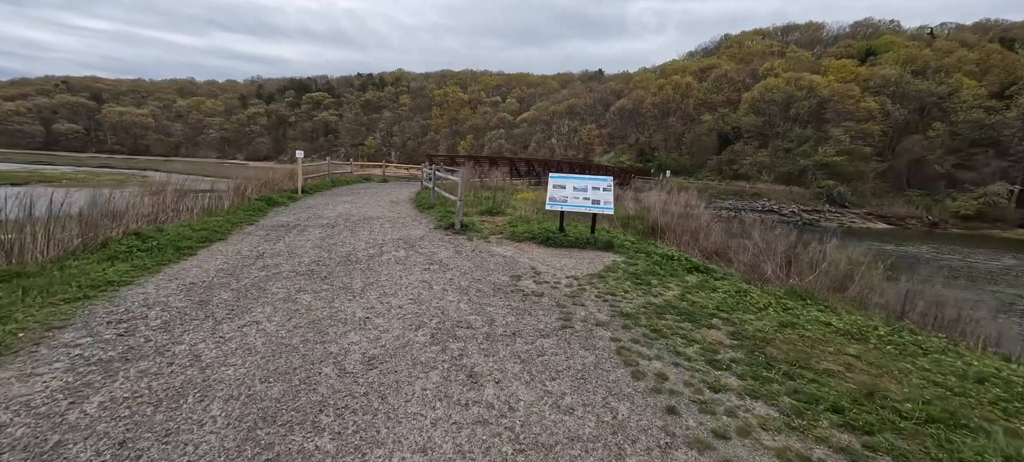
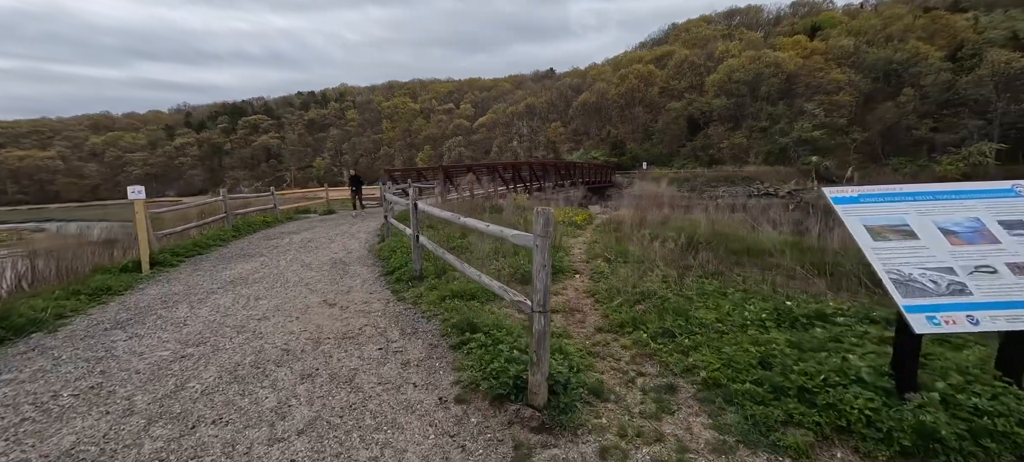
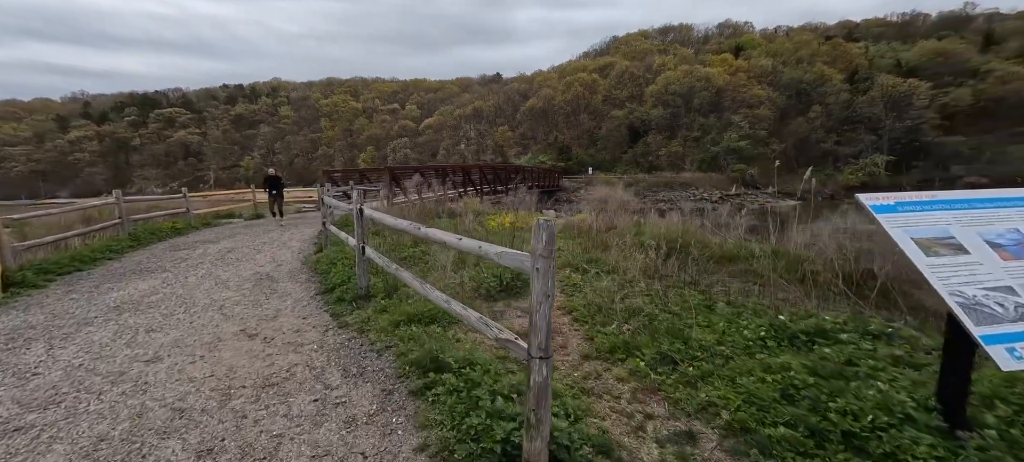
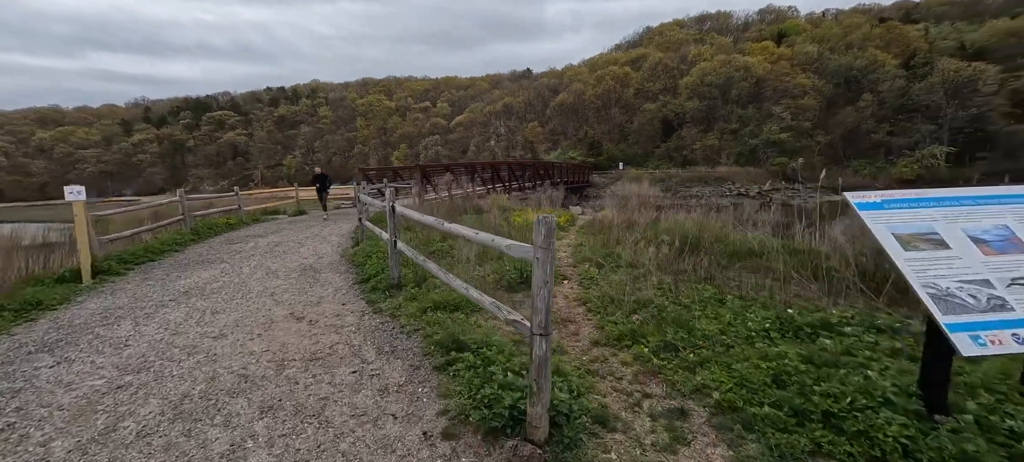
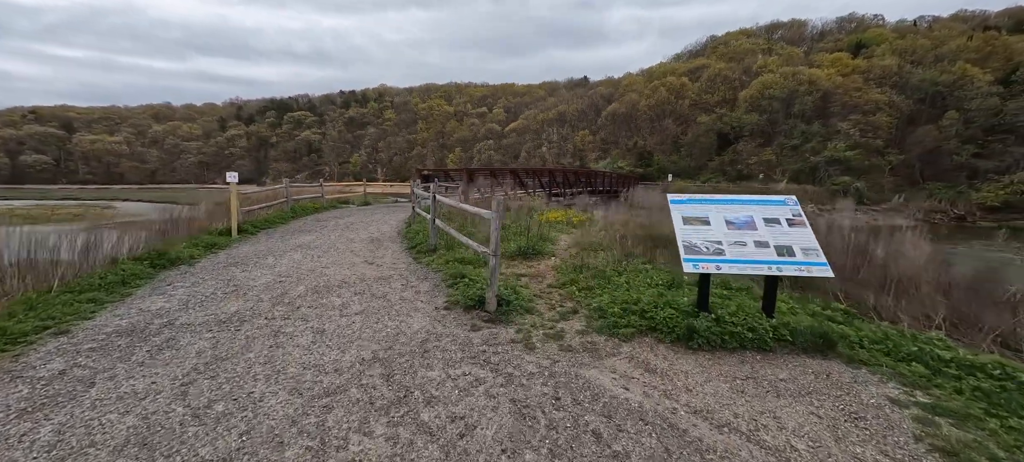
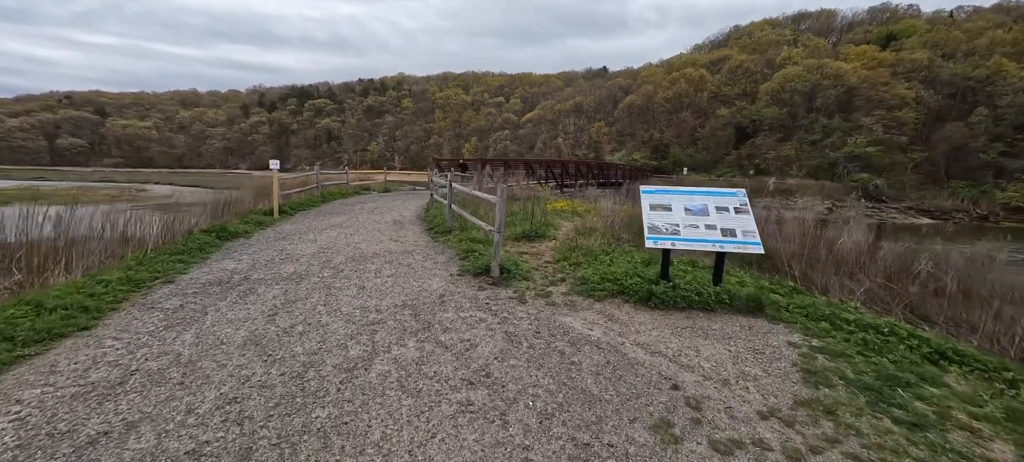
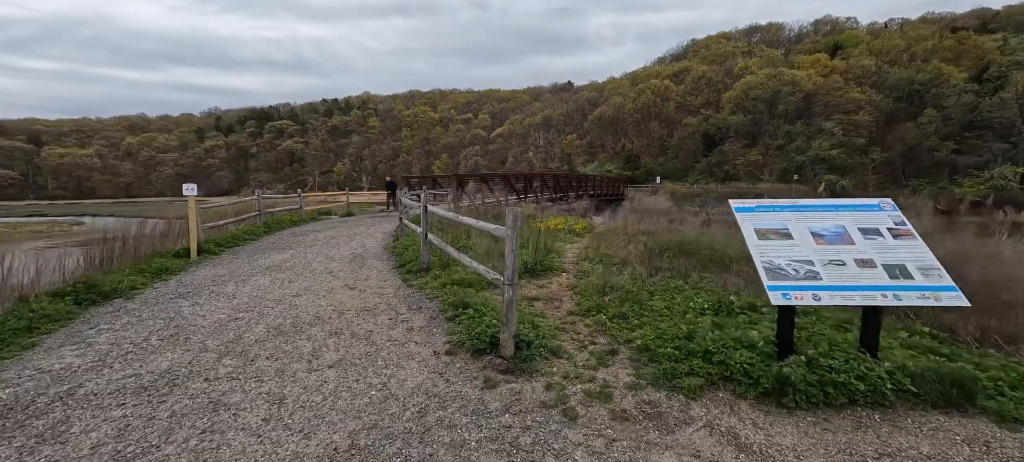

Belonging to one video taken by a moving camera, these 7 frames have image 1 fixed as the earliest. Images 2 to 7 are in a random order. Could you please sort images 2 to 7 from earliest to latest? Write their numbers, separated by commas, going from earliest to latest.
6, 5, 7, 2, 4, 3
